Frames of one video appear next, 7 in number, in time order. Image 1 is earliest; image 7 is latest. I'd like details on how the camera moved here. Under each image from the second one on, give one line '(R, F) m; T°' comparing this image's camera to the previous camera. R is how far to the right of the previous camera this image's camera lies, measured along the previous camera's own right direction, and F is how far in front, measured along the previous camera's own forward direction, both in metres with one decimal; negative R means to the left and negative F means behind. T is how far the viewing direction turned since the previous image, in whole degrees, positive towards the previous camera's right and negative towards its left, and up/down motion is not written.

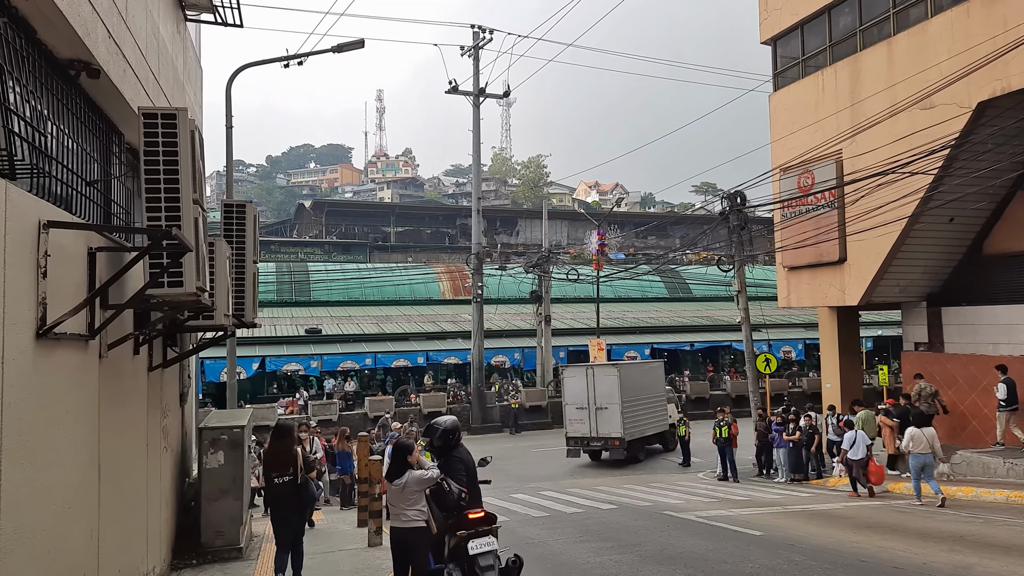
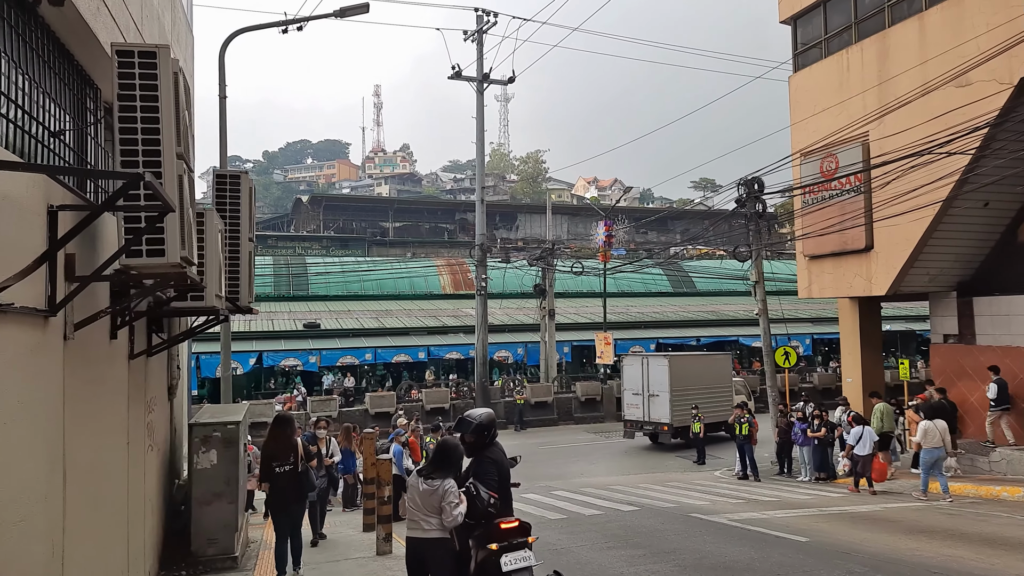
(-0.3, +0.8) m; 0°
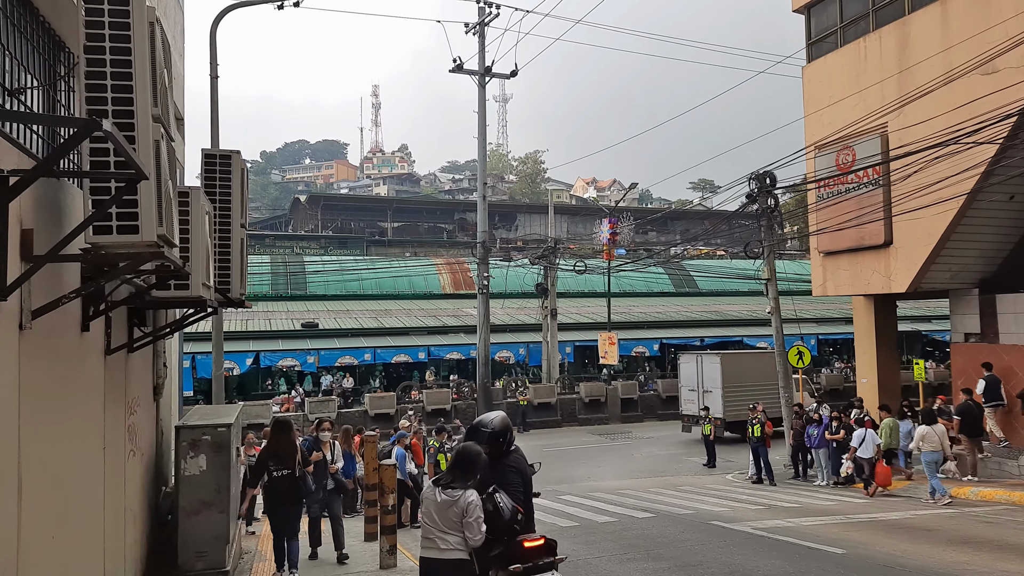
(-0.2, +0.6) m; 0°
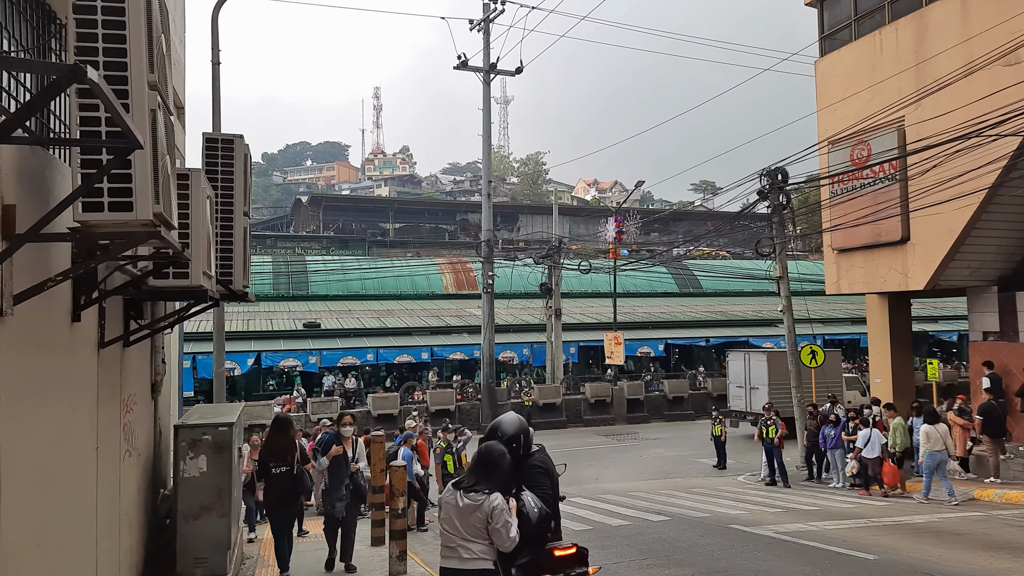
(-0.2, +0.4) m; 0°
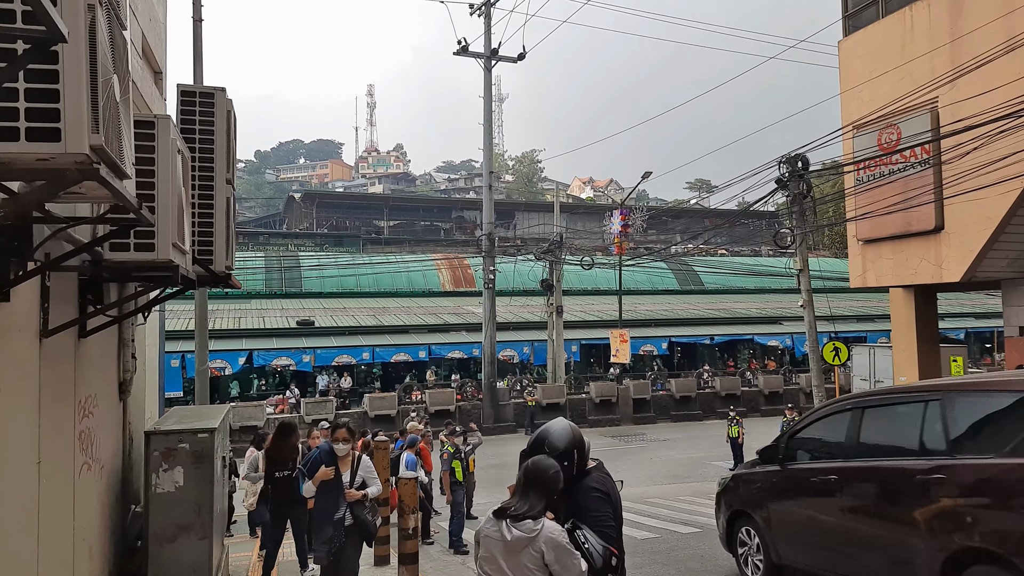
(-0.3, +1.0) m; 0°
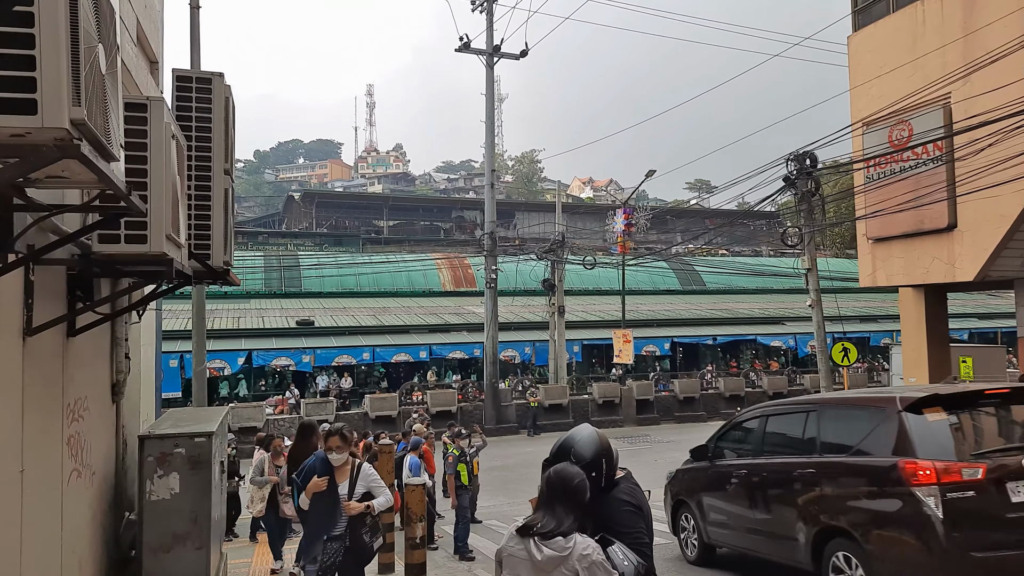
(-0.1, +0.3) m; 0°
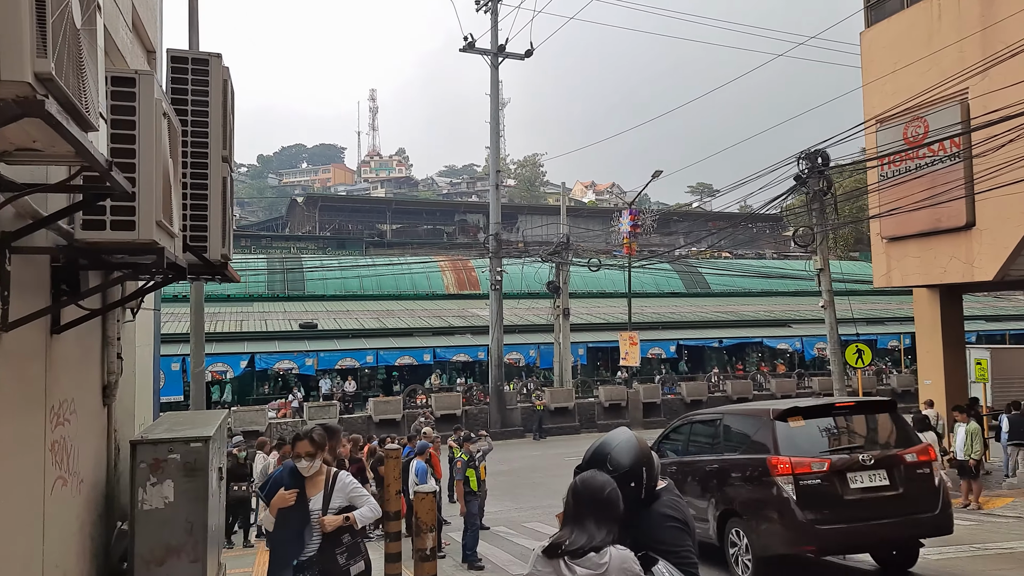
(-0.1, +0.3) m; 0°
